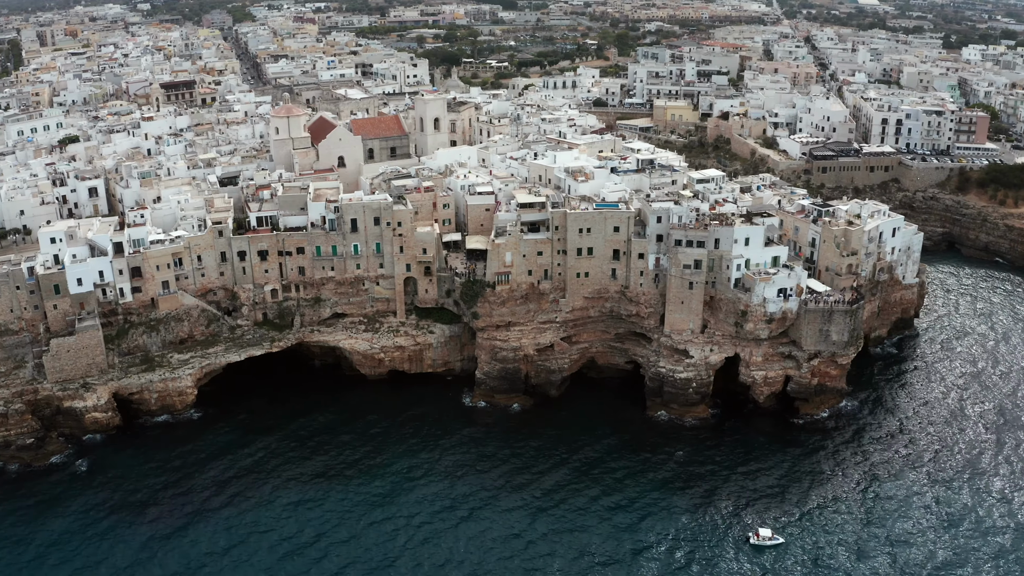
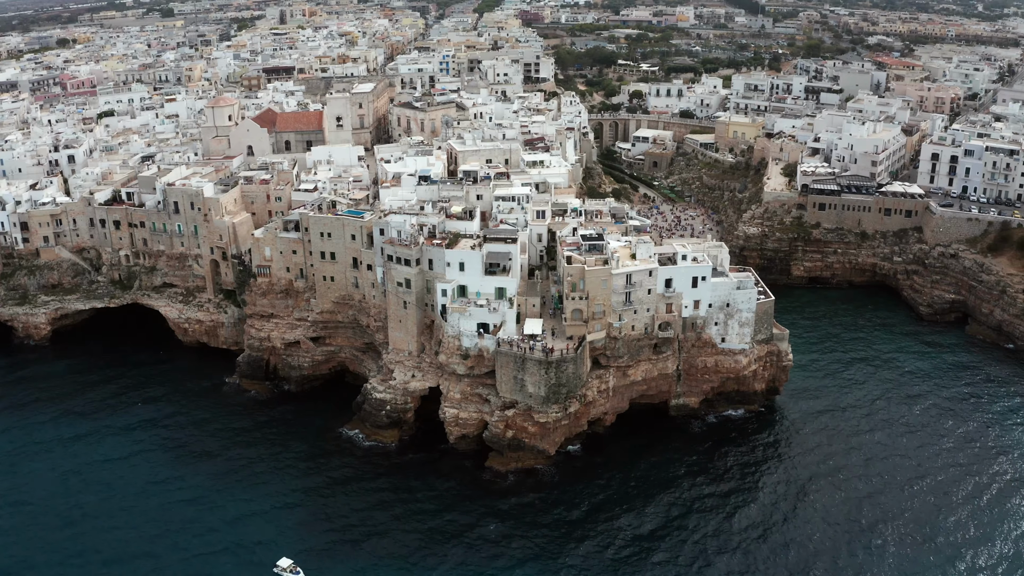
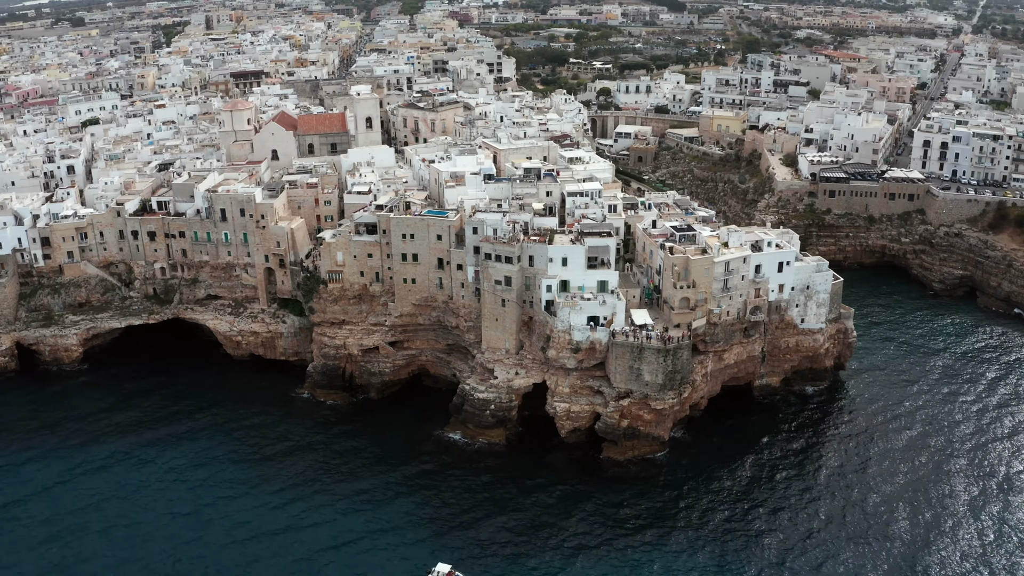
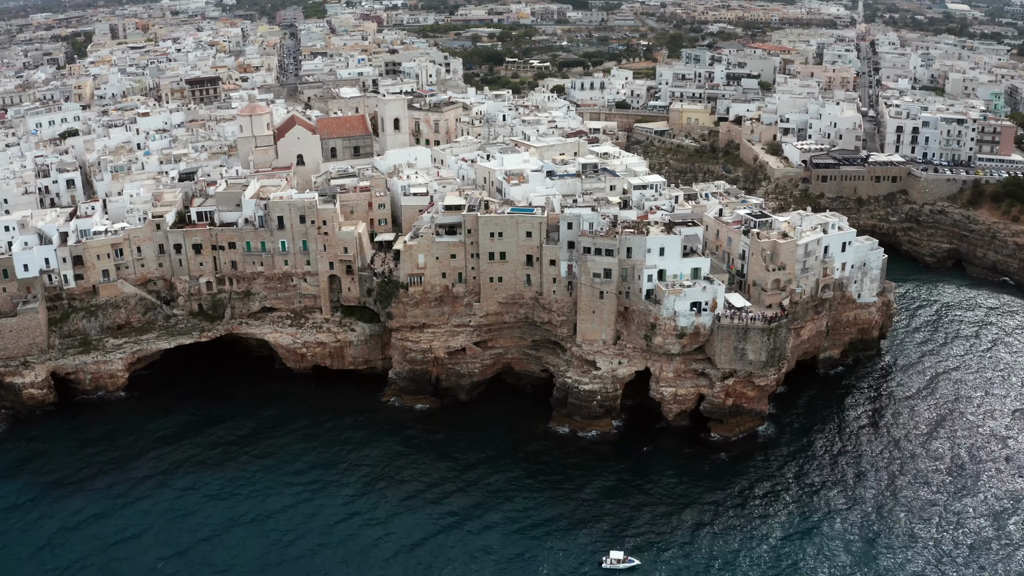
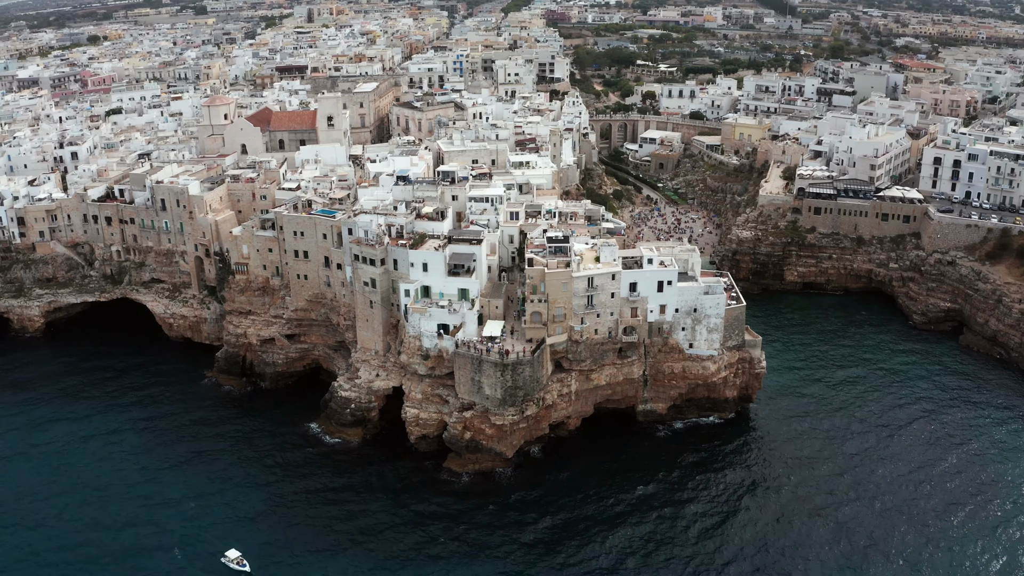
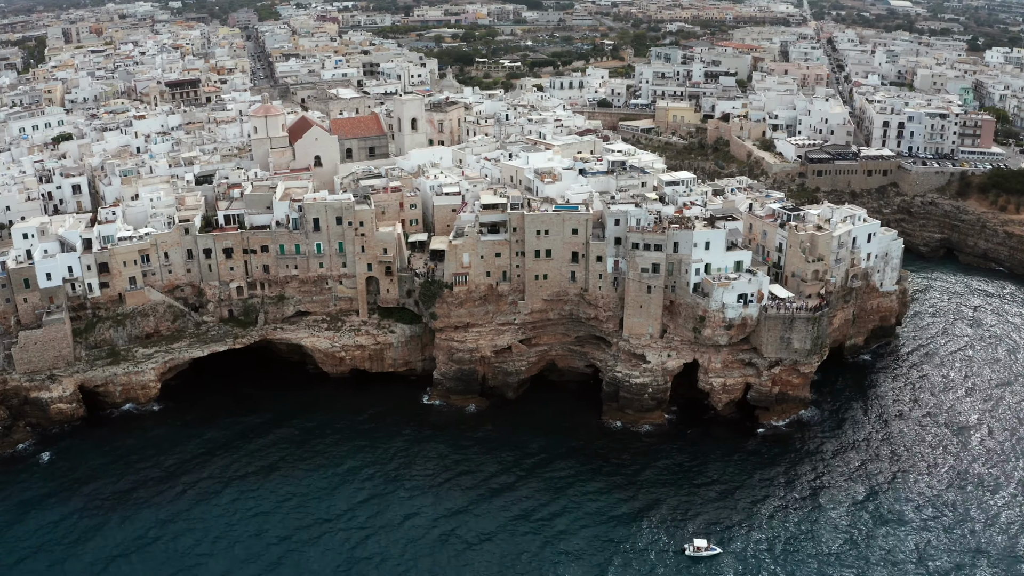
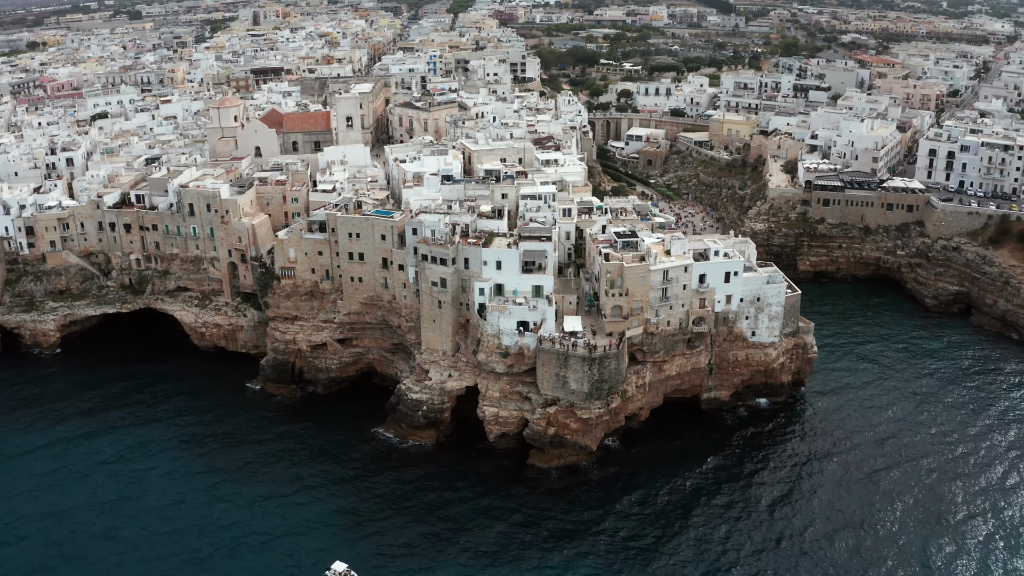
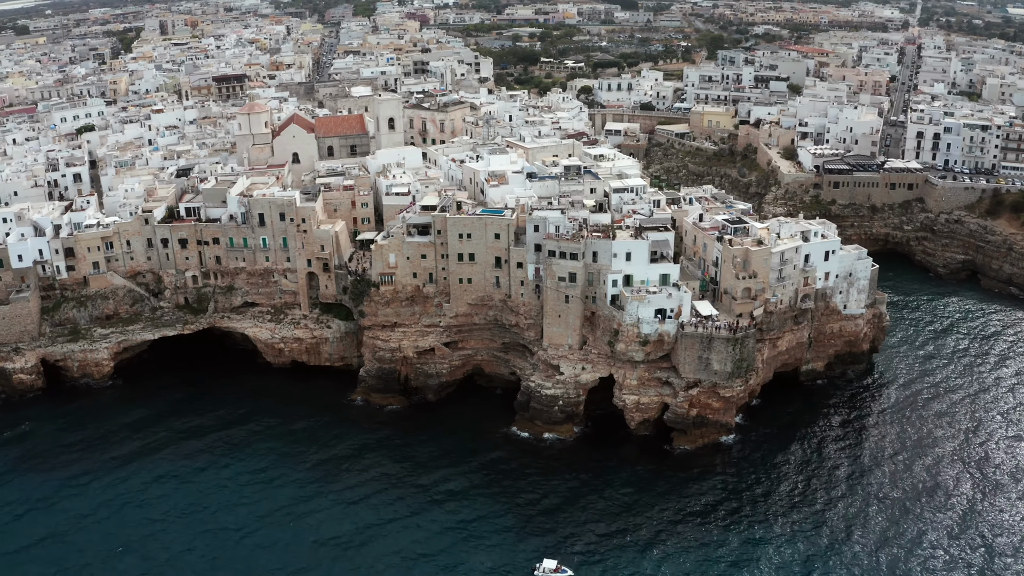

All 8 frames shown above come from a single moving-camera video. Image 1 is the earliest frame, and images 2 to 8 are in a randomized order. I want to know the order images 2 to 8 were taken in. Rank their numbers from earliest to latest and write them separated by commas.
6, 4, 8, 3, 7, 2, 5
